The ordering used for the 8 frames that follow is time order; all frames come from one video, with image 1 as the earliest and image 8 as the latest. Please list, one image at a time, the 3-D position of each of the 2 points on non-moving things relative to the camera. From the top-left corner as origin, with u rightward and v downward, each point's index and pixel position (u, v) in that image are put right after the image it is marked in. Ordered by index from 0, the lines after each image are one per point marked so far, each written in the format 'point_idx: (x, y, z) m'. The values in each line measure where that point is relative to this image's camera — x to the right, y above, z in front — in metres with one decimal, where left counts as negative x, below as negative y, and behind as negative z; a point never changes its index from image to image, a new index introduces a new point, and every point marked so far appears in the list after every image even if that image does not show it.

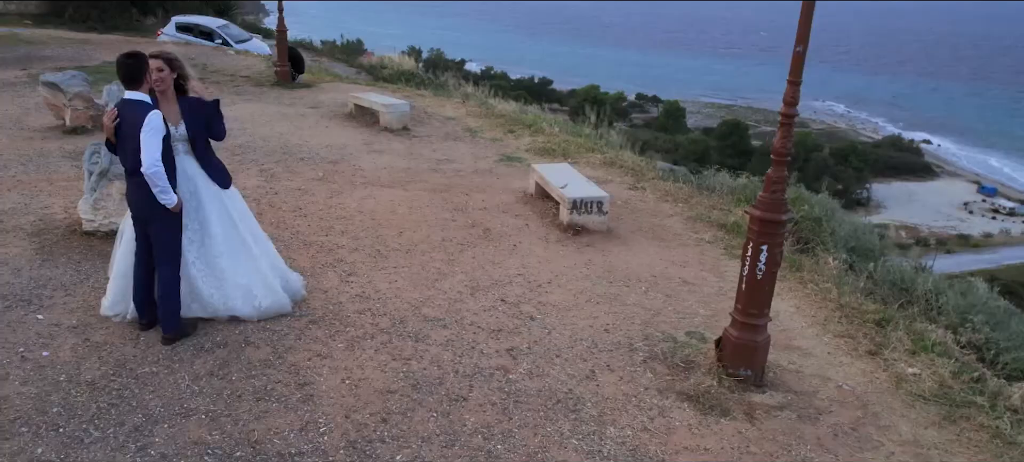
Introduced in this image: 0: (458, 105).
0: (-0.8, +1.8, +12.4) m
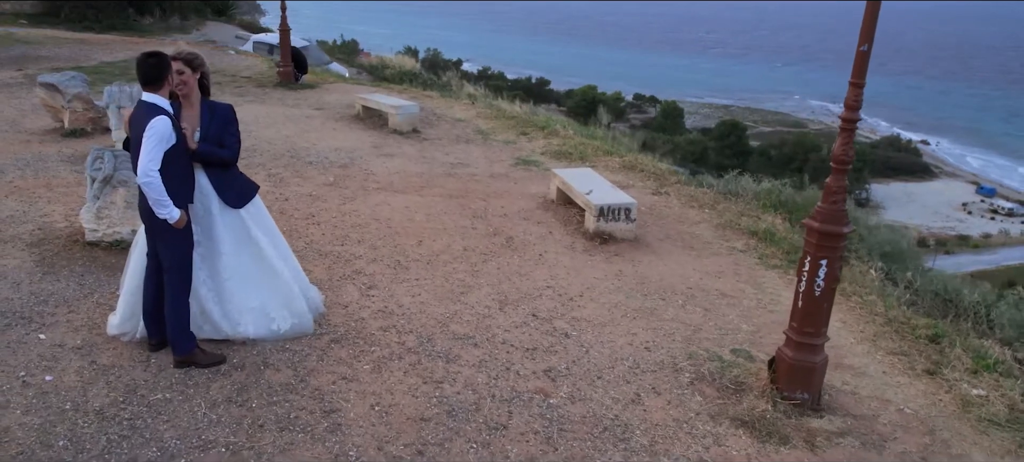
0: (-0.6, +1.7, +12.0) m
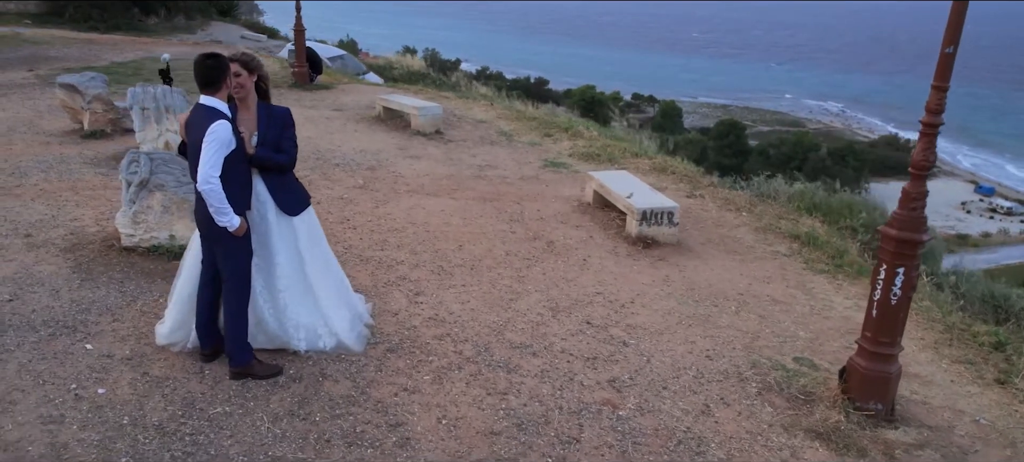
0: (-0.4, +1.7, +11.9) m
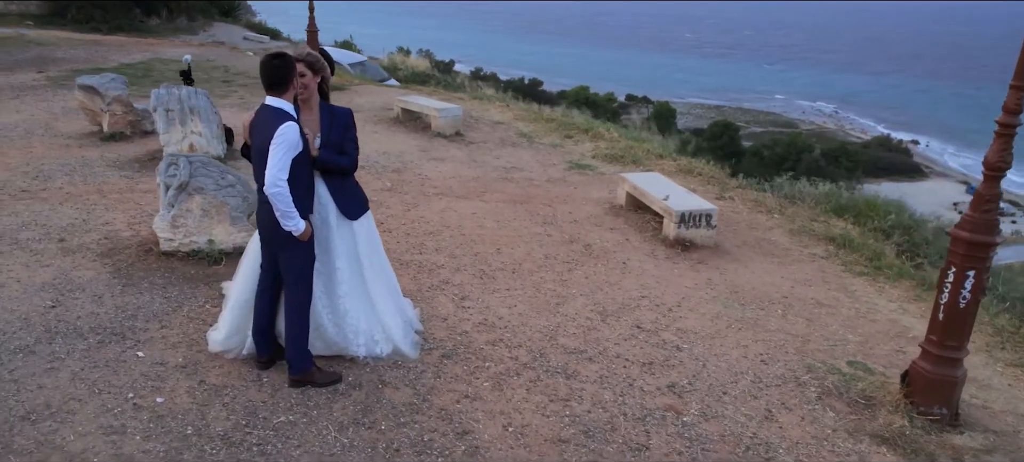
0: (-0.2, +1.7, +11.8) m
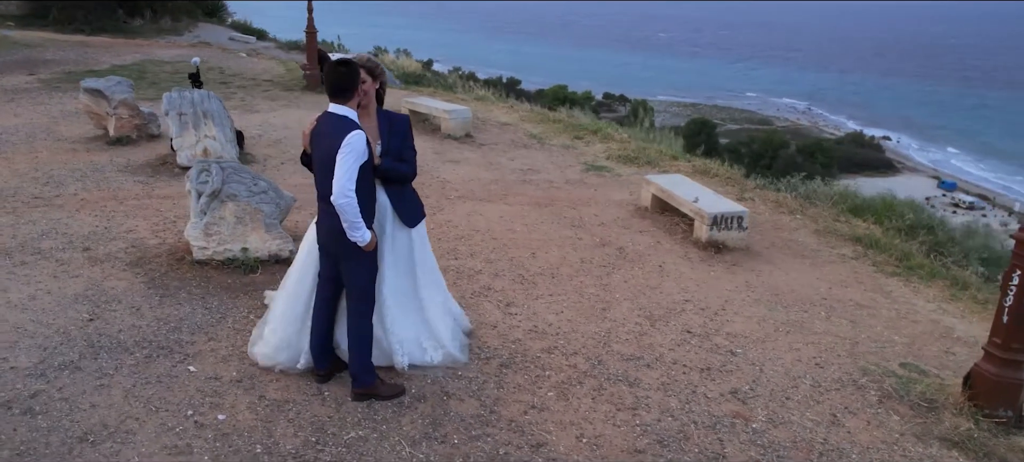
0: (-0.1, +1.6, +11.7) m
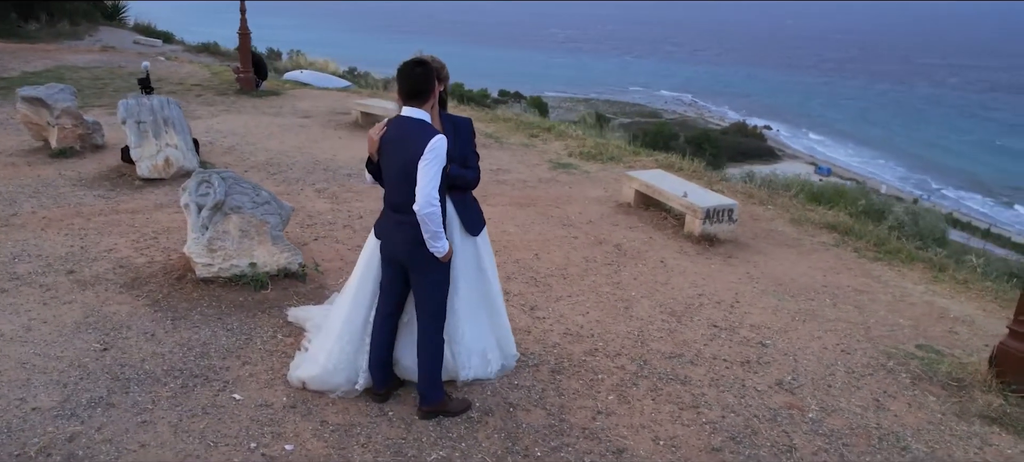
0: (-0.9, +1.6, +11.5) m
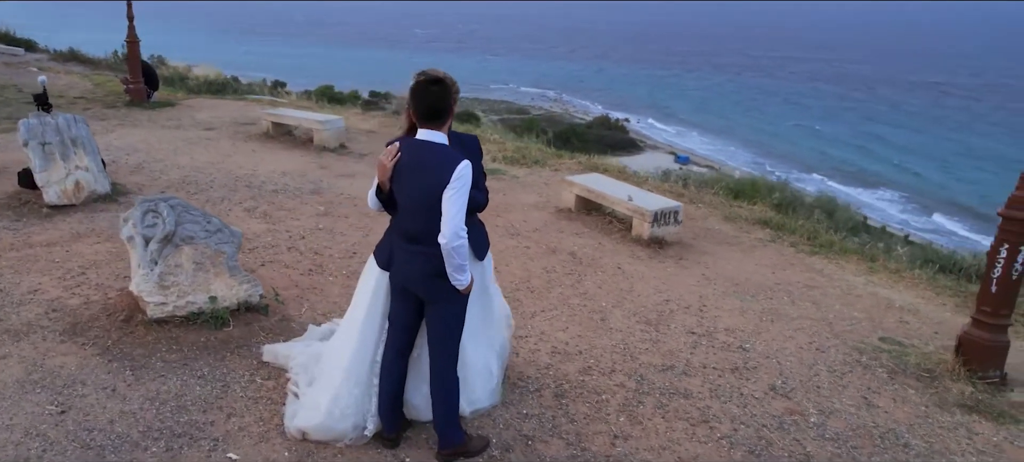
0: (-2.0, +1.5, +11.1) m
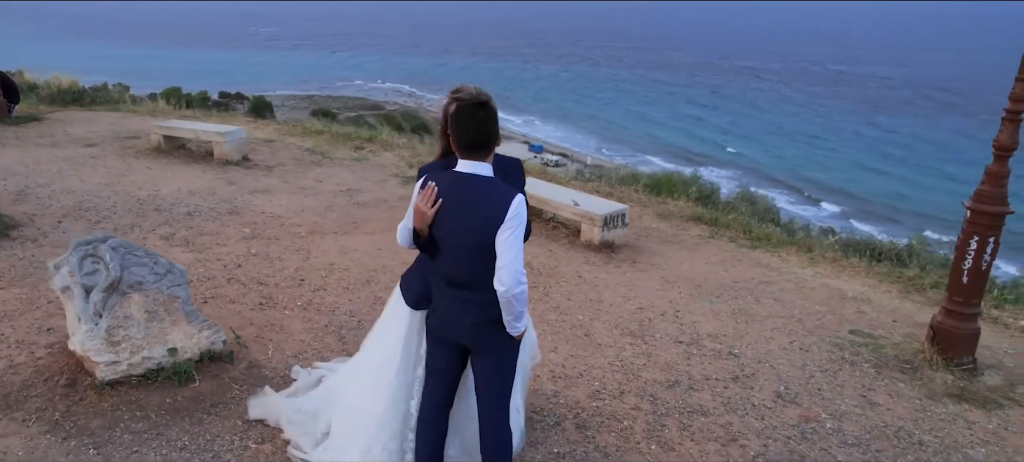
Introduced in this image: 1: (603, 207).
0: (-3.2, +1.3, +10.3) m
1: (+0.7, +0.2, +6.5) m
